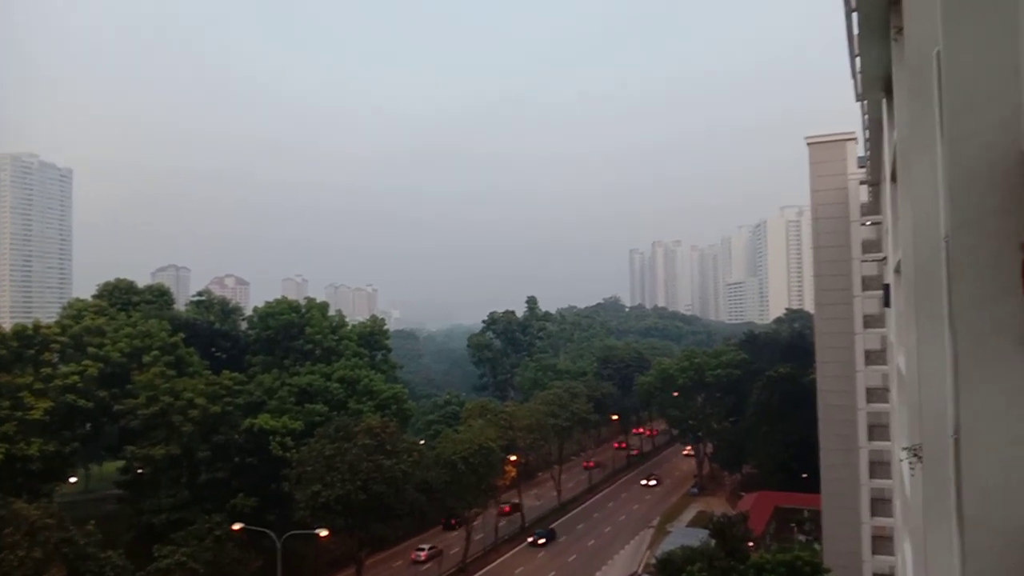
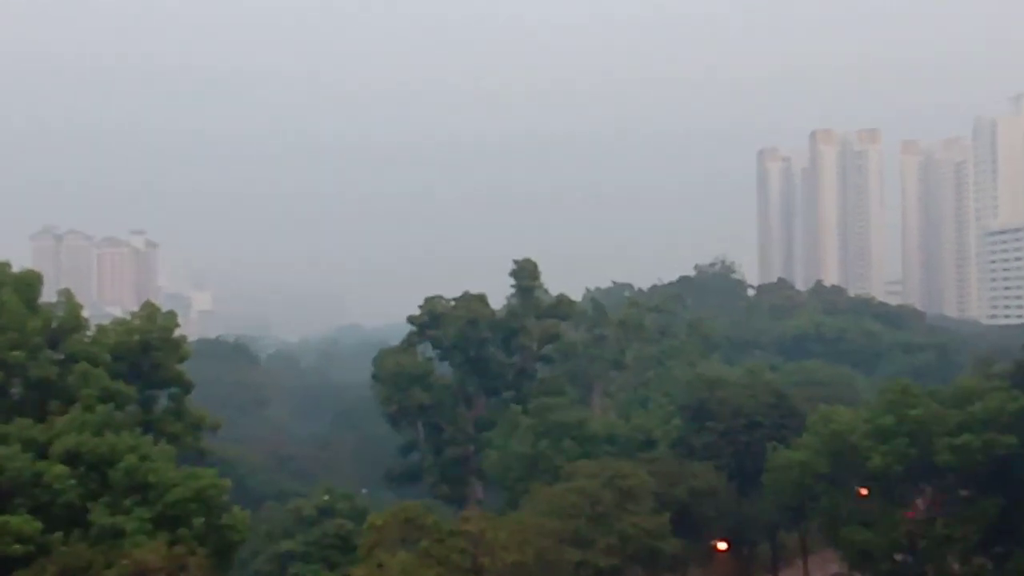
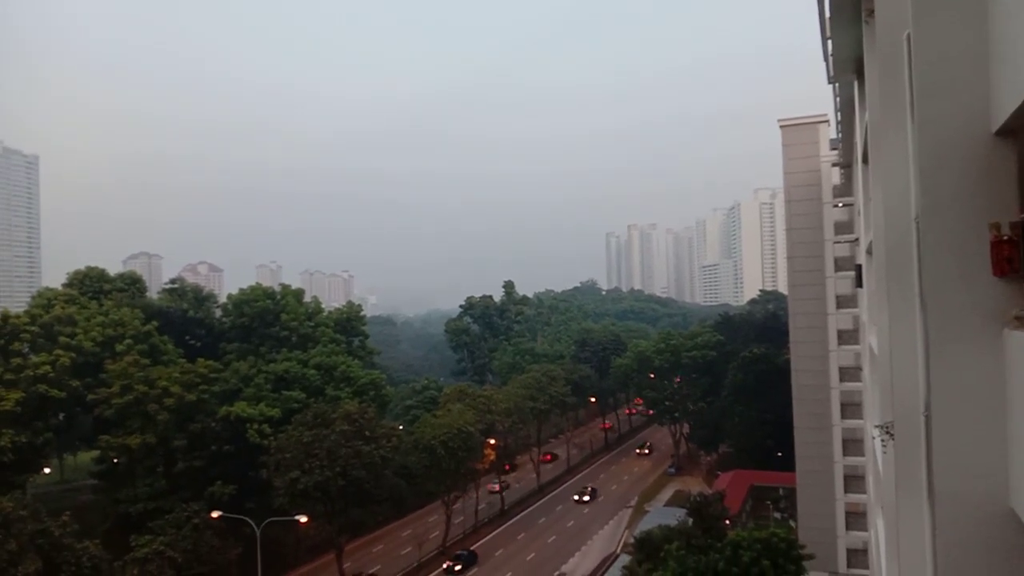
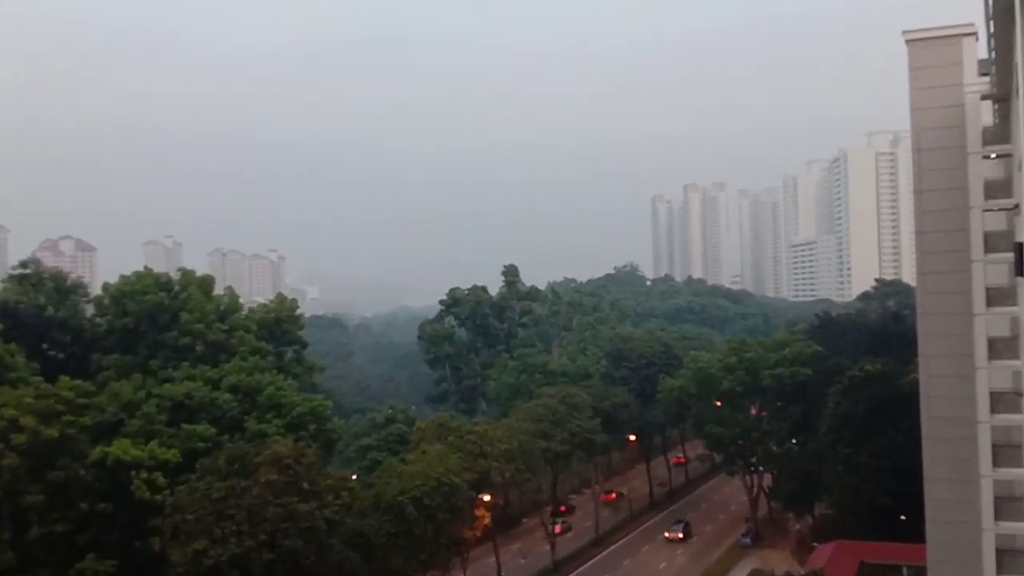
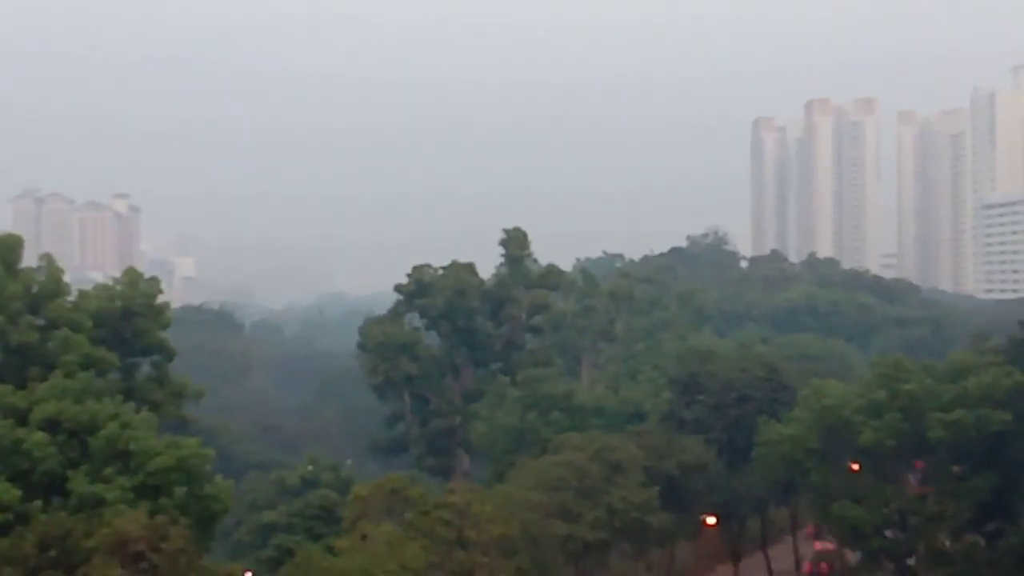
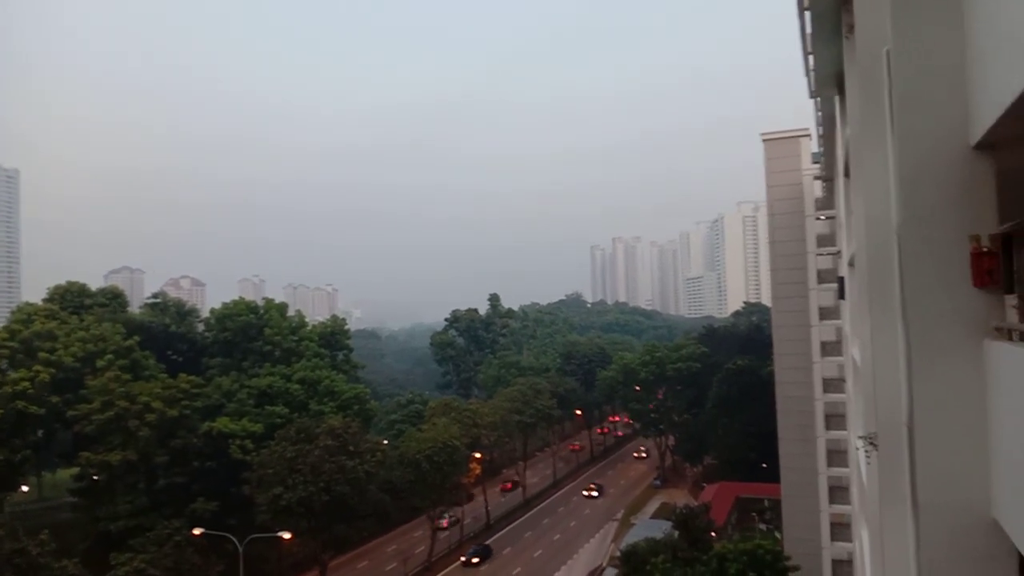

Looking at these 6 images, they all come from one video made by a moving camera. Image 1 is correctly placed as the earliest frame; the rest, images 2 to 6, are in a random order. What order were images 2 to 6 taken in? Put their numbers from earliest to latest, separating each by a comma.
6, 3, 4, 2, 5
